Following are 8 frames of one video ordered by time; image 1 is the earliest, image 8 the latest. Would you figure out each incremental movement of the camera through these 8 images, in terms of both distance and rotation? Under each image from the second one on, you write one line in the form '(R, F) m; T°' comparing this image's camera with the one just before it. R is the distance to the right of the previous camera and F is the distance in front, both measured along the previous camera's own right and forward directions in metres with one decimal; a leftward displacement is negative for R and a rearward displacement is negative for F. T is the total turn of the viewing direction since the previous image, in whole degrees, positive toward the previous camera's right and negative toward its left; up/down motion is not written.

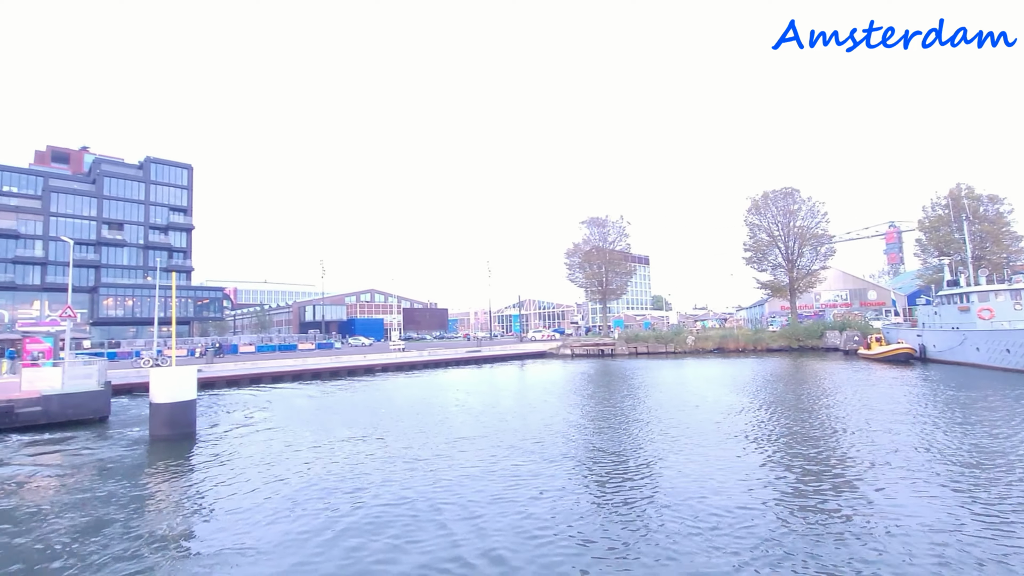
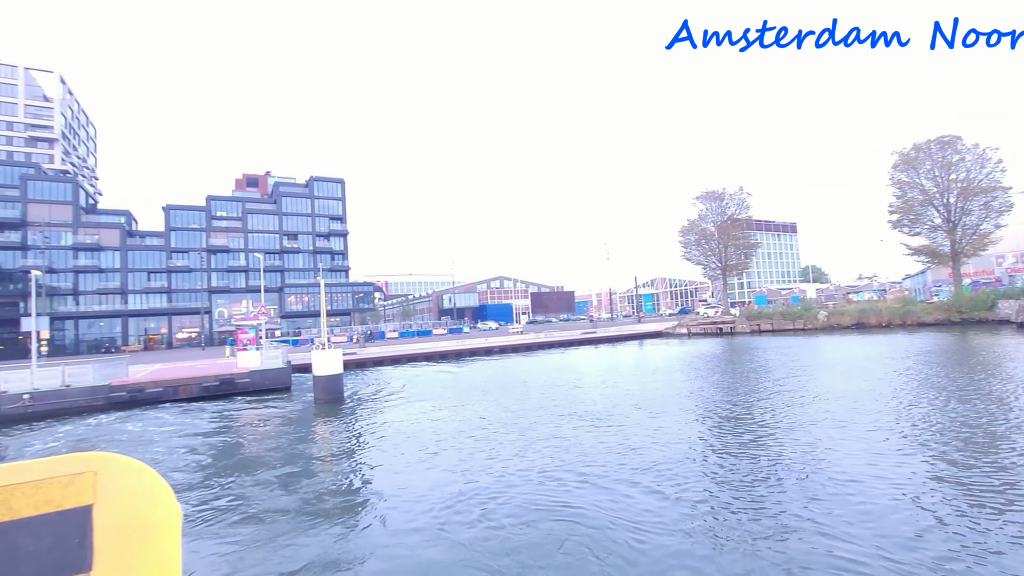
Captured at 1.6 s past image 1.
(+2.3, -2.2) m; -16°
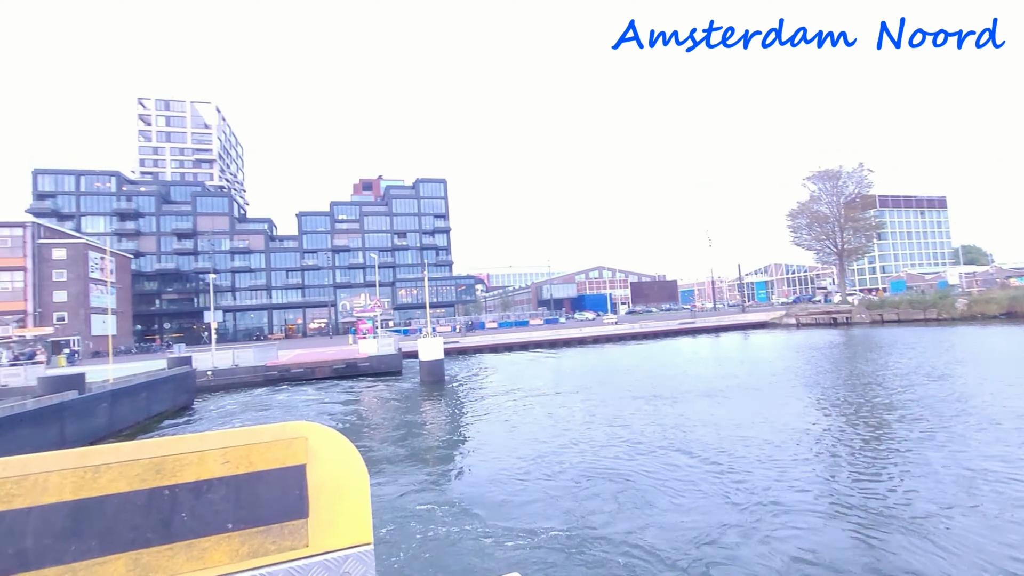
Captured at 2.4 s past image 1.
(+0.8, -1.4) m; -12°
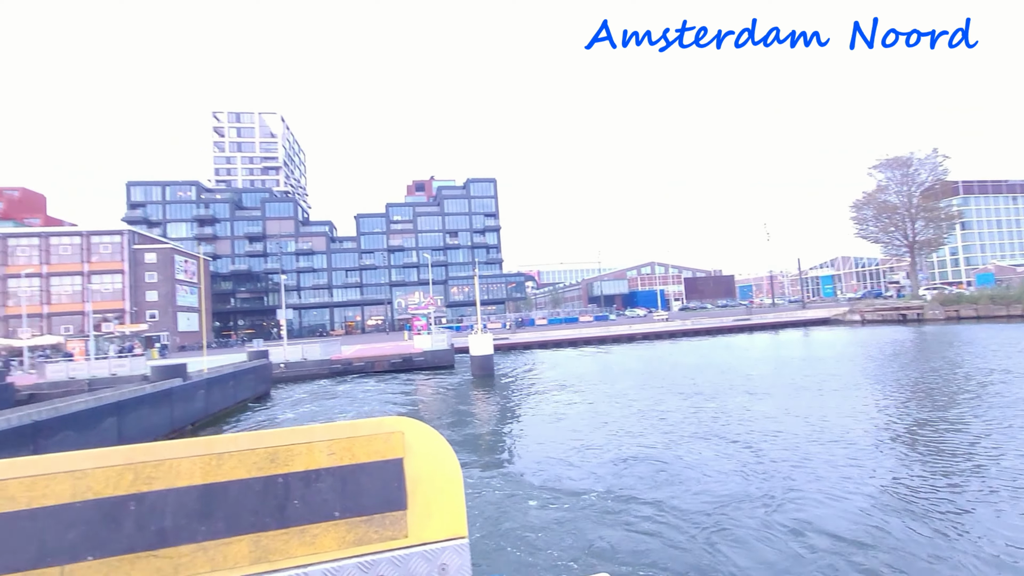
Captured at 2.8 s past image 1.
(+0.2, -0.7) m; -6°
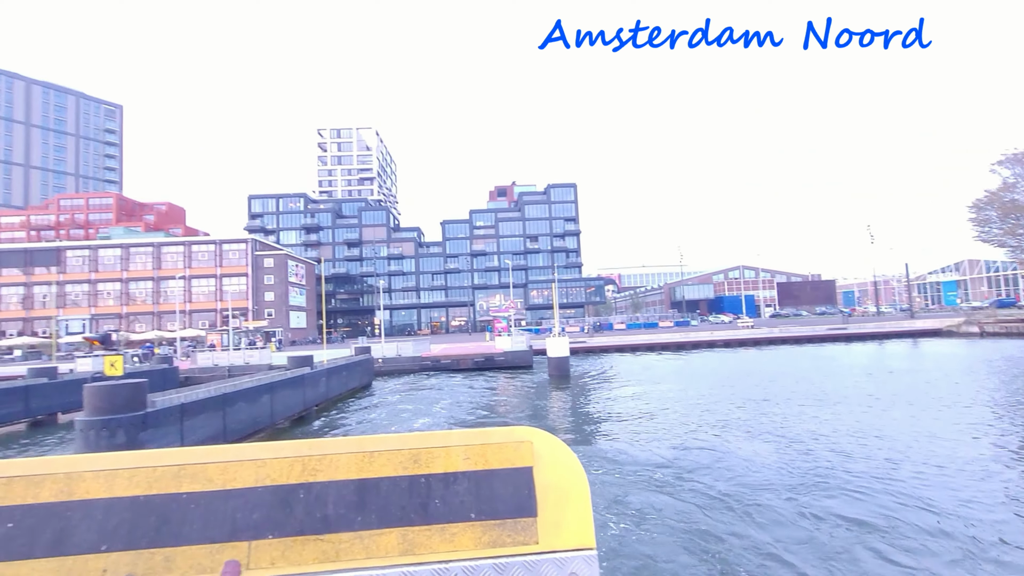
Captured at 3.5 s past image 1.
(+0.2, -1.3) m; -9°
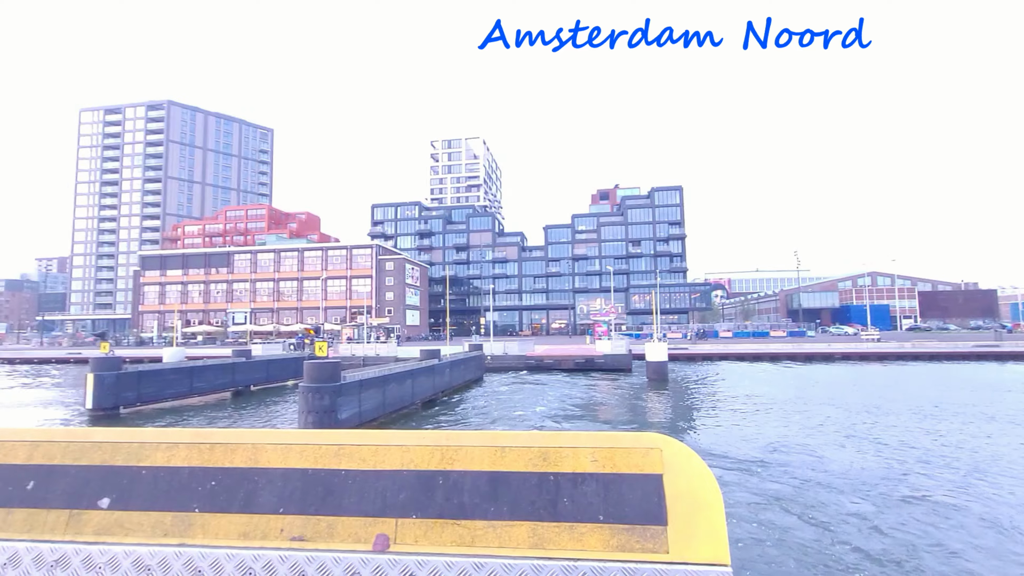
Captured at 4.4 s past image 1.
(0.0, -1.7) m; -12°
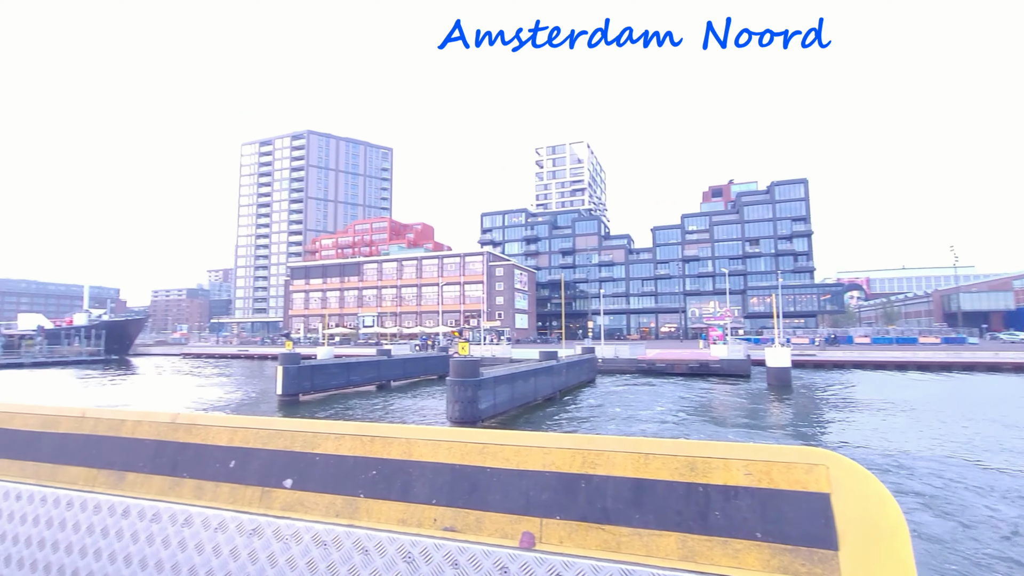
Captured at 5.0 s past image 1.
(-0.7, -0.6) m; -12°
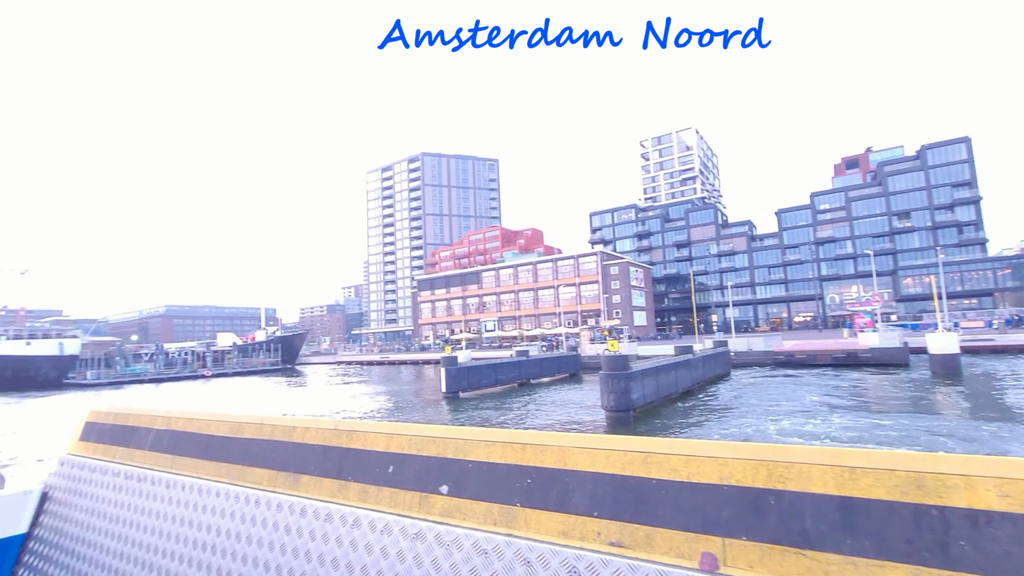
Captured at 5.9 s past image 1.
(-1.3, +0.2) m; -12°
